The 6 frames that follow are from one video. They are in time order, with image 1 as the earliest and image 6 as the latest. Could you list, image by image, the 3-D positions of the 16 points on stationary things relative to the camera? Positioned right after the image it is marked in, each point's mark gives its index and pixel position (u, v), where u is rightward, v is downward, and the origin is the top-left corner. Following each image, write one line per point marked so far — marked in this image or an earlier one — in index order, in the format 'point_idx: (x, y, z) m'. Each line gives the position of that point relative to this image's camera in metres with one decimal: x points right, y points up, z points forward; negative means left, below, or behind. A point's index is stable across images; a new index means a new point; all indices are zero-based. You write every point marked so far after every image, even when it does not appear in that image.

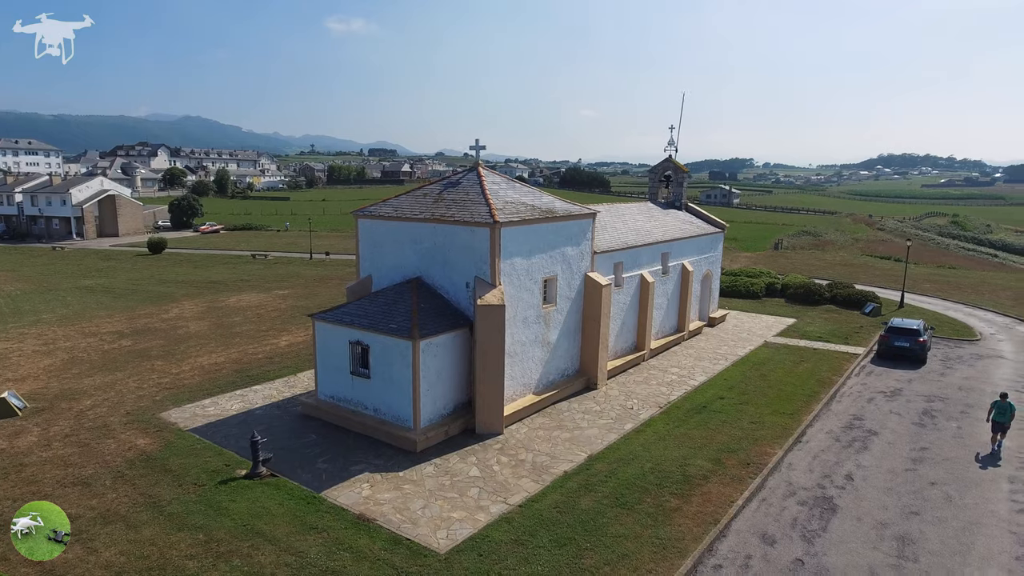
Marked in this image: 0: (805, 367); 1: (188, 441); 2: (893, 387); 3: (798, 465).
0: (+8.6, -2.3, +19.1) m
1: (-6.5, -3.1, +13.2) m
2: (+10.4, -2.7, +17.8) m
3: (+5.7, -3.5, +12.9) m
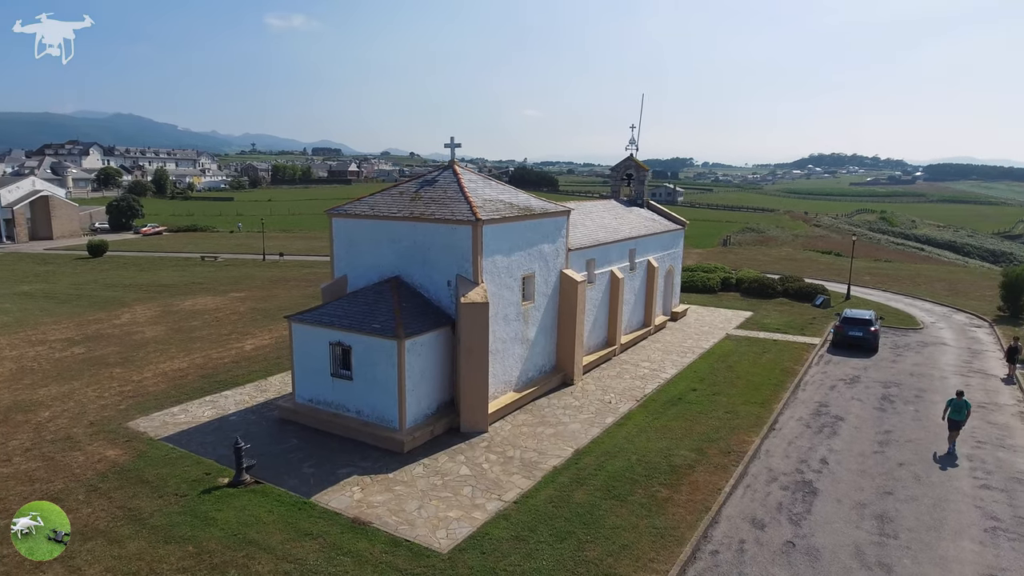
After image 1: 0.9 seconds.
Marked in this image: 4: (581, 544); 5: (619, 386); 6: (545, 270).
0: (+7.8, -2.1, +19.8) m
1: (-6.8, -3.1, +12.6) m
2: (+9.7, -2.5, +18.6) m
3: (+5.4, -3.4, +13.4) m
4: (+1.1, -3.9, +9.9) m
5: (+2.8, -2.6, +17.1) m
6: (+0.8, +0.4, +16.1) m
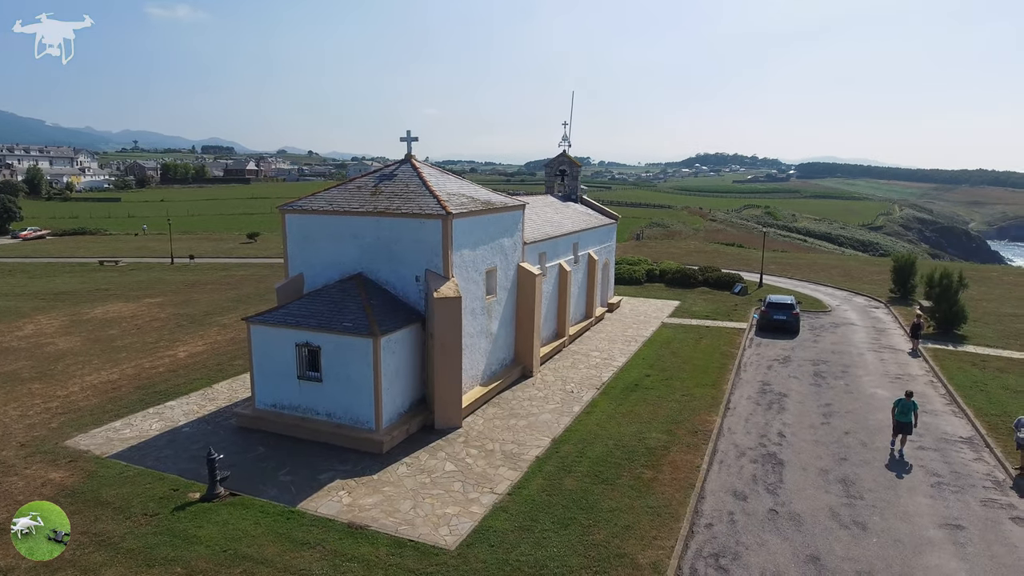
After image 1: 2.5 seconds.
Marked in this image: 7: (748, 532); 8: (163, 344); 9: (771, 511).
0: (+6.3, -1.8, +20.9) m
1: (-7.0, -3.2, +11.6) m
2: (+8.3, -2.0, +20.0) m
3: (+4.9, -3.1, +14.2) m
4: (+1.1, -3.7, +10.1) m
5: (+1.7, -2.3, +17.5) m
6: (-0.2, +0.6, +16.2) m
7: (+3.7, -3.8, +10.2) m
8: (-10.1, -1.6, +18.8) m
9: (+4.3, -3.7, +10.8) m
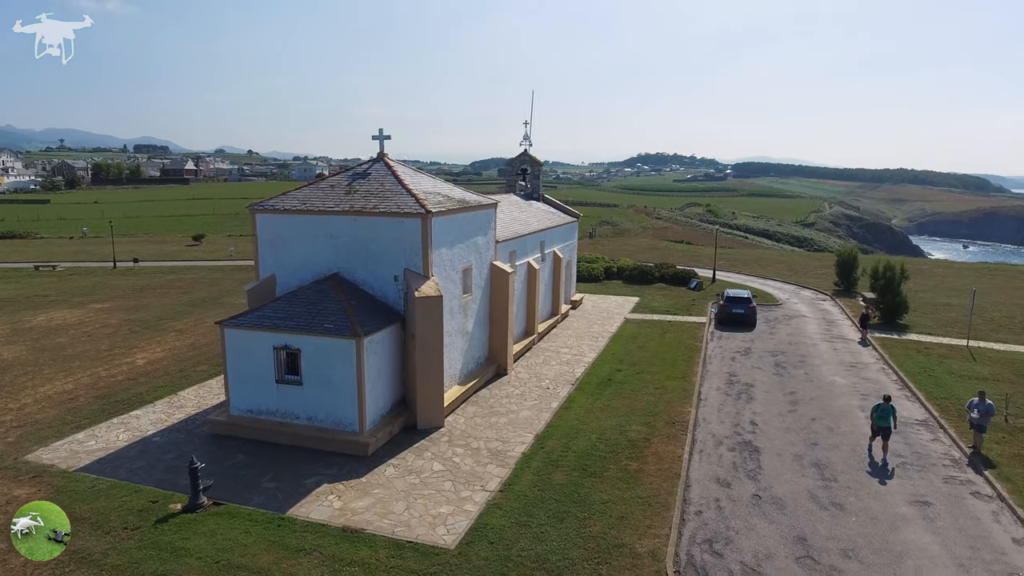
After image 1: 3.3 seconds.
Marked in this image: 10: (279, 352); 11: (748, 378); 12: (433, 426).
0: (+5.2, -1.6, +21.4) m
1: (-7.2, -3.3, +11.0) m
2: (+7.4, -1.9, +20.7) m
3: (+4.5, -2.9, +14.7) m
4: (+1.1, -3.7, +10.2) m
5: (+1.0, -2.3, +17.6) m
6: (-0.8, +0.6, +16.2) m
7: (+3.6, -3.7, +10.5) m
8: (-10.9, -1.8, +18.0) m
9: (+4.2, -3.6, +11.2) m
10: (-4.5, -1.2, +12.6) m
11: (+6.4, -2.4, +17.6) m
12: (-1.7, -2.9, +13.7) m
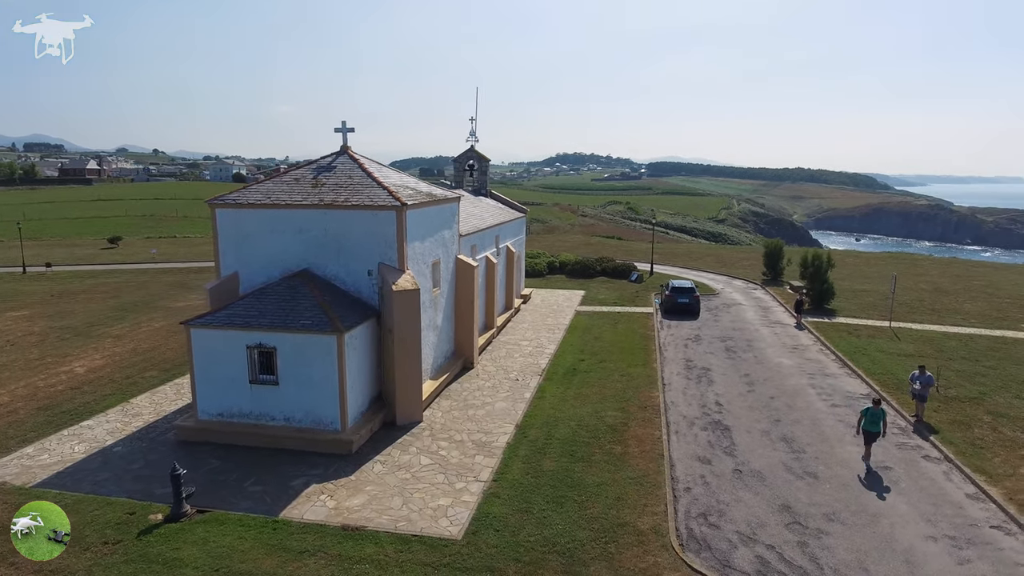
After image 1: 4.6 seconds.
0: (+3.8, -1.3, +22.0) m
1: (-7.2, -3.3, +10.2) m
2: (+6.0, -1.5, +21.6) m
3: (+3.9, -2.7, +15.2) m
4: (+1.1, -3.4, +10.4) m
5: (+0.1, -2.1, +17.7) m
6: (-1.6, +0.8, +16.1) m
7: (+3.6, -3.4, +11.0) m
8: (-11.8, -1.9, +16.6) m
9: (+4.0, -3.3, +11.8) m
10: (-4.8, -1.2, +12.1) m
11: (+5.4, -2.1, +18.3) m
12: (-2.1, -2.8, +13.5) m
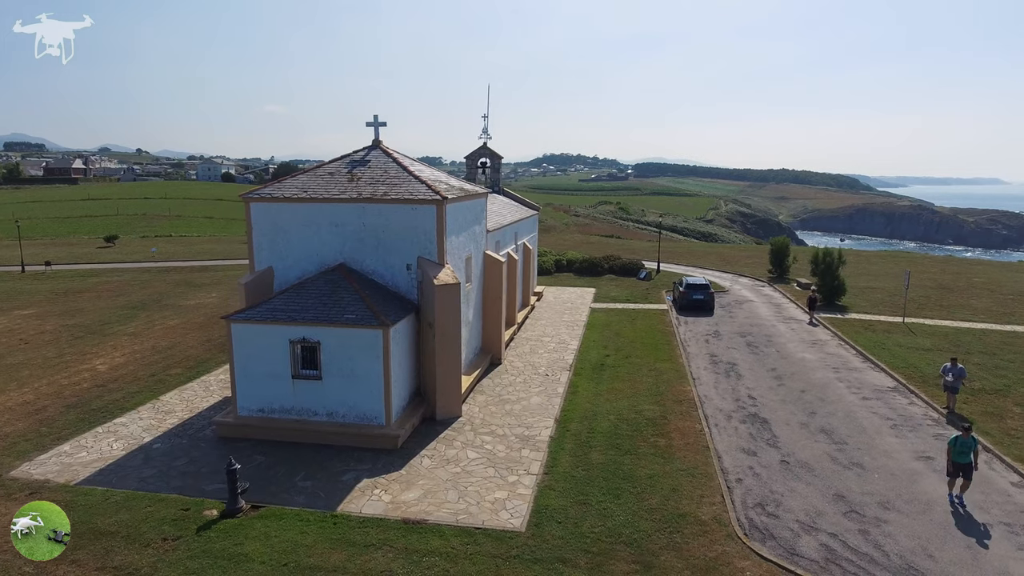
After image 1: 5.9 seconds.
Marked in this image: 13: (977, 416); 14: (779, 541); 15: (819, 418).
0: (+4.4, -1.2, +22.0) m
1: (-6.3, -3.2, +9.9) m
2: (+6.6, -1.4, +21.7) m
3: (+4.7, -2.5, +15.3) m
4: (+2.0, -3.3, +10.3) m
5: (+0.8, -2.0, +17.7) m
6: (-0.9, +0.9, +16.0) m
7: (+4.4, -3.3, +11.0) m
8: (-11.1, -1.8, +16.3) m
9: (+4.9, -3.2, +11.8) m
10: (-4.0, -1.0, +11.9) m
11: (+6.1, -2.0, +18.4) m
12: (-1.3, -2.6, +13.4) m
13: (+10.1, -2.8, +14.1) m
14: (+3.8, -3.6, +9.3) m
15: (+6.6, -2.8, +13.9) m
